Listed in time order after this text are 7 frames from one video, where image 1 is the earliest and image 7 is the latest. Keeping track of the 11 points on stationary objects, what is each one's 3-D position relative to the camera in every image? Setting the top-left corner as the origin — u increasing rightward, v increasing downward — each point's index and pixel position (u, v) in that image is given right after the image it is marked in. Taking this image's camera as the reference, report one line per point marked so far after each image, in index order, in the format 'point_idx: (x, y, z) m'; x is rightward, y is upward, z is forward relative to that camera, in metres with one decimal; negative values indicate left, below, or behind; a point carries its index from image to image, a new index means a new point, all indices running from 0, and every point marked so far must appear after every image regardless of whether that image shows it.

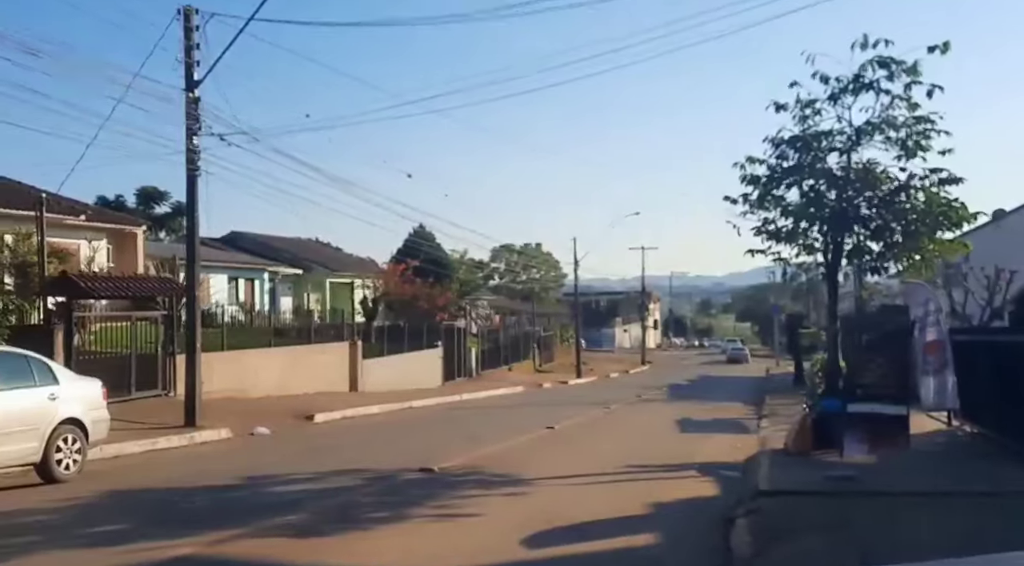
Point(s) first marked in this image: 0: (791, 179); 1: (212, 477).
0: (+4.7, +1.8, +14.9) m
1: (-3.7, -2.4, +10.7) m
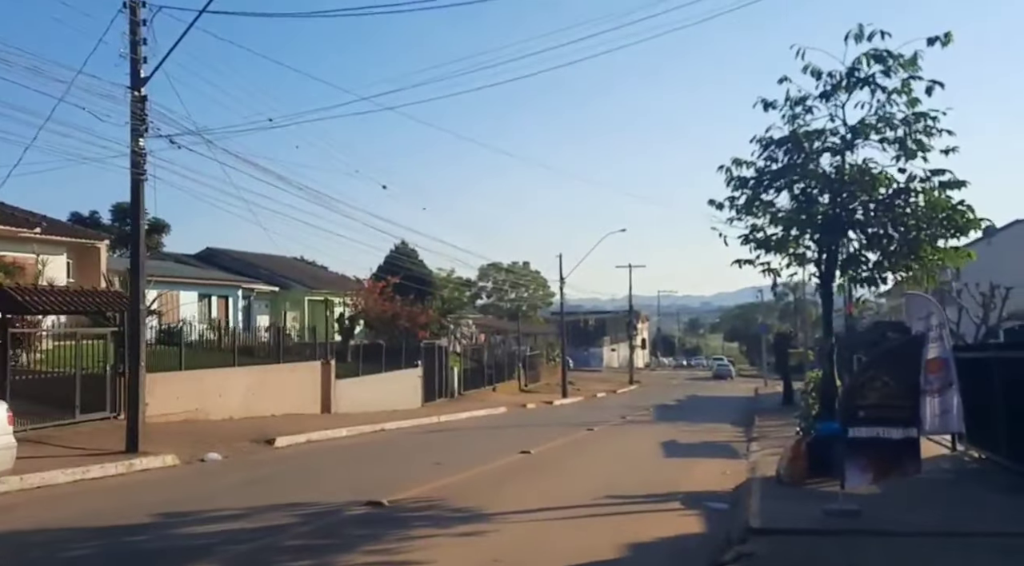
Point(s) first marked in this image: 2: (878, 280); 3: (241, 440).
0: (+4.2, +1.6, +13.8) m
1: (-4.1, -2.5, +9.4) m
2: (+5.9, 0.0, +14.1) m
3: (-6.0, -3.5, +19.5) m
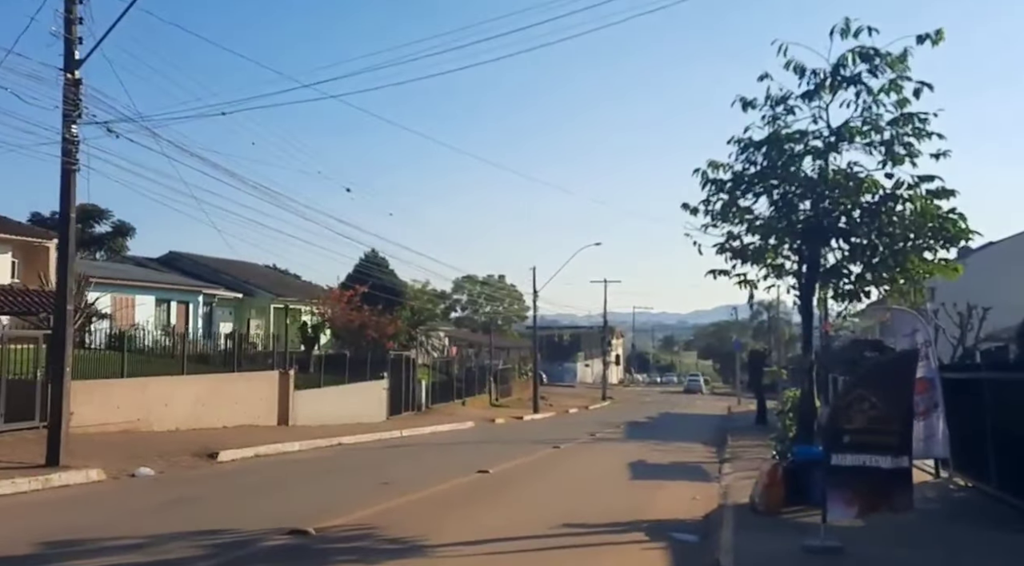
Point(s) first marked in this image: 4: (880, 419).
0: (+3.6, +1.4, +12.8) m
1: (-4.7, -2.4, +8.2) m
2: (+5.3, -0.2, +13.2) m
3: (-6.9, -3.6, +18.2) m
4: (+3.5, -1.3, +8.3) m
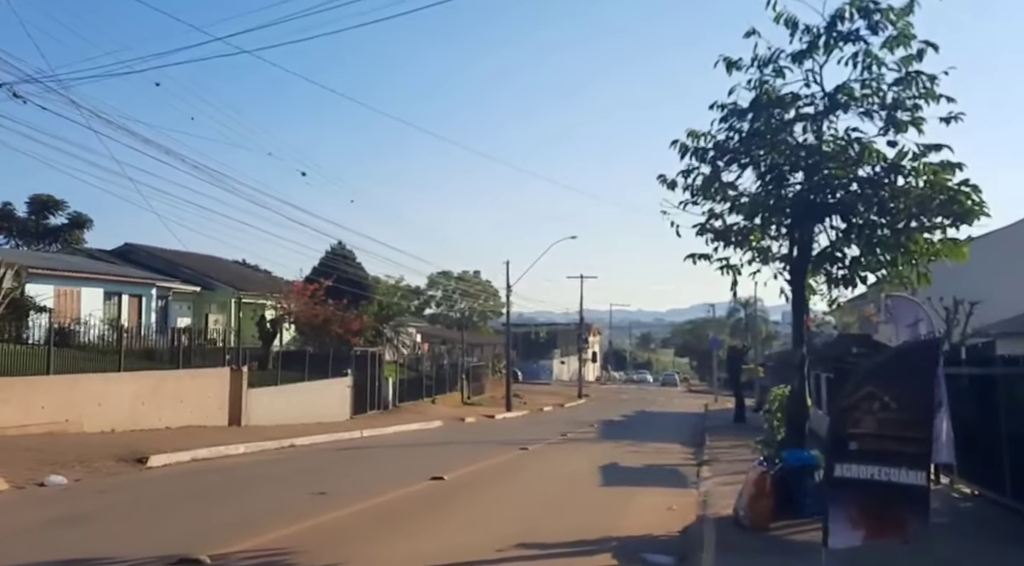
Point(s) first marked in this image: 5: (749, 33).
0: (+3.0, +1.6, +11.4) m
1: (-5.2, -2.2, +6.5) m
2: (+4.6, 0.0, +11.8) m
3: (-7.6, -3.3, +16.4) m
4: (+3.0, -1.1, +6.9) m
5: (+3.0, +3.2, +11.2) m
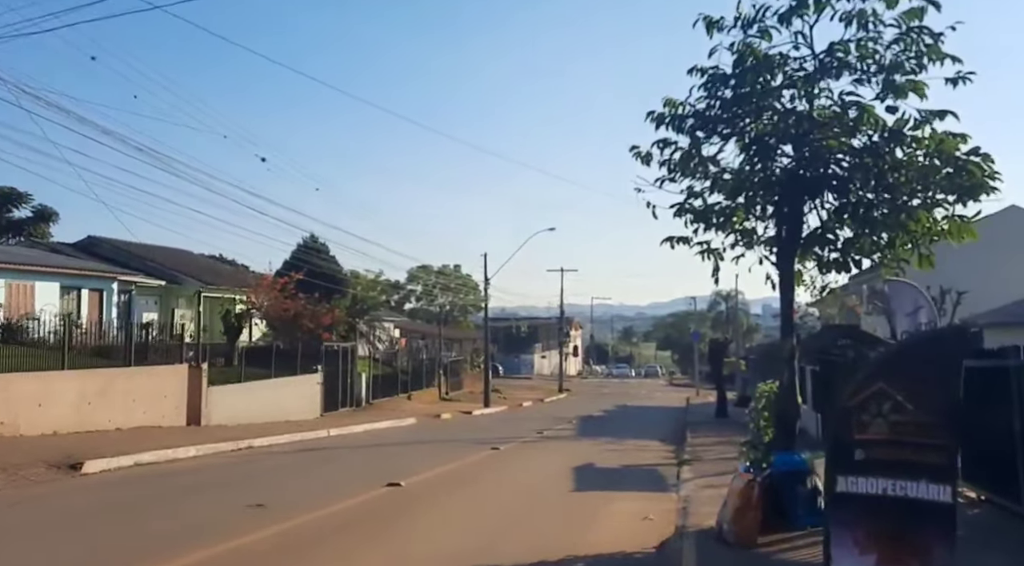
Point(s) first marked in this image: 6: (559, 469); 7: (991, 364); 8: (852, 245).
0: (+2.5, +1.8, +10.2) m
1: (-5.6, -2.1, +5.2) m
2: (+4.1, +0.2, +10.6) m
3: (-8.2, -3.1, +15.1) m
4: (+2.6, -0.9, +5.7) m
5: (+2.5, +3.4, +10.1) m
6: (+0.9, -3.6, +17.1) m
7: (+5.5, -1.0, +10.2) m
8: (+4.0, +0.5, +10.4) m
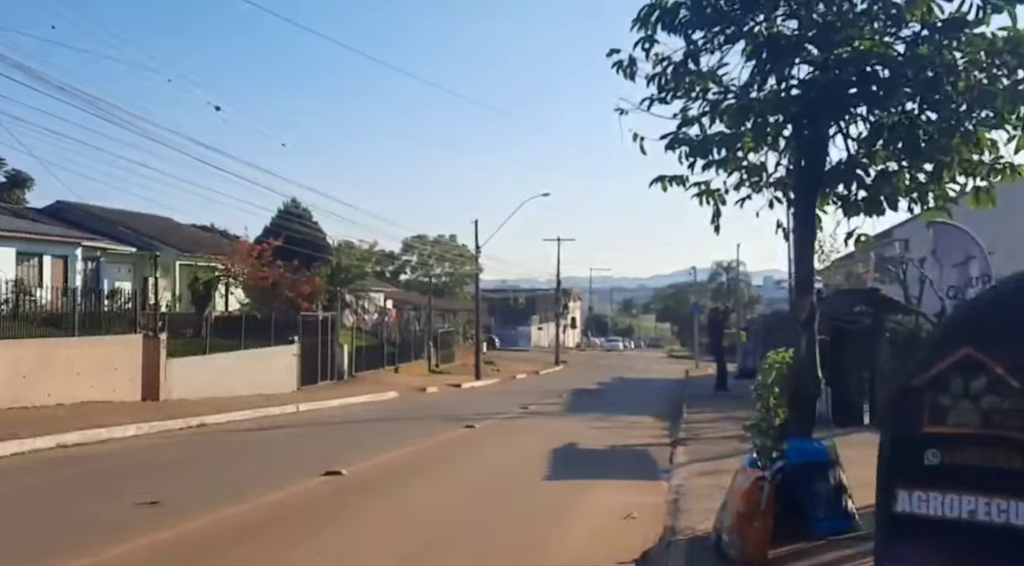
0: (+2.0, +2.3, +8.1) m
1: (-6.1, -1.7, +3.2) m
2: (+3.6, +0.8, +8.6) m
3: (-8.7, -2.5, +13.1) m
4: (+2.1, -0.5, +3.7) m
5: (+2.0, +3.9, +7.9) m
6: (+0.5, -2.9, +15.1) m
7: (+5.1, -0.4, +8.2) m
8: (+3.6, +1.0, +8.3) m
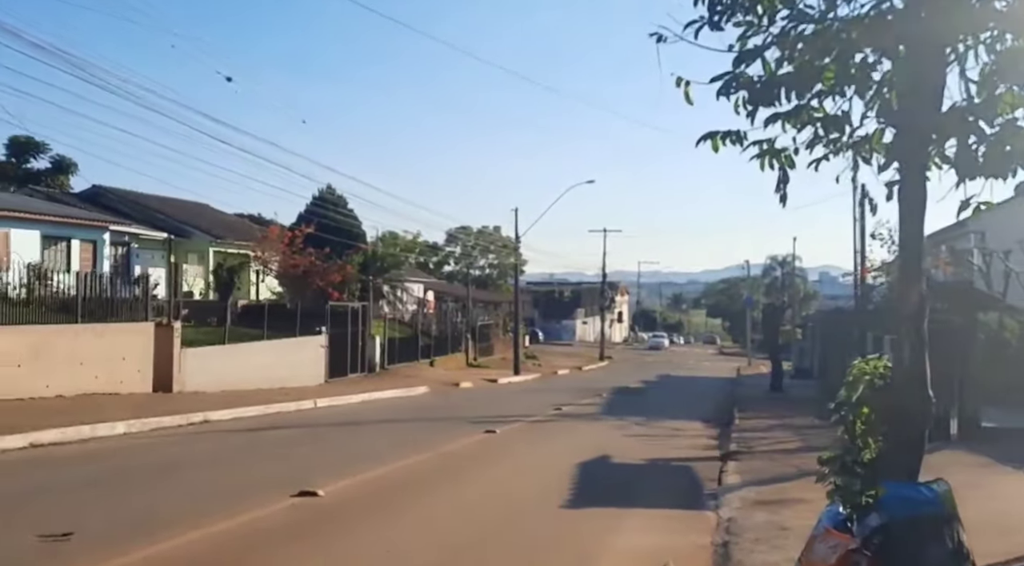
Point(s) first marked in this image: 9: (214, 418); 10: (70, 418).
0: (+2.1, +2.4, +6.0) m
1: (-6.4, -1.5, +1.6) m
2: (+3.7, +0.9, +6.4) m
3: (-8.4, -2.2, +11.7) m
4: (+1.8, -0.5, +1.6) m
5: (+2.1, +4.0, +5.8) m
6: (+0.8, -2.7, +13.1) m
7: (+5.0, -0.4, +5.9) m
8: (+3.6, +1.1, +6.1) m
9: (-6.4, -2.9, +19.3) m
10: (-8.4, -2.5, +16.7) m
